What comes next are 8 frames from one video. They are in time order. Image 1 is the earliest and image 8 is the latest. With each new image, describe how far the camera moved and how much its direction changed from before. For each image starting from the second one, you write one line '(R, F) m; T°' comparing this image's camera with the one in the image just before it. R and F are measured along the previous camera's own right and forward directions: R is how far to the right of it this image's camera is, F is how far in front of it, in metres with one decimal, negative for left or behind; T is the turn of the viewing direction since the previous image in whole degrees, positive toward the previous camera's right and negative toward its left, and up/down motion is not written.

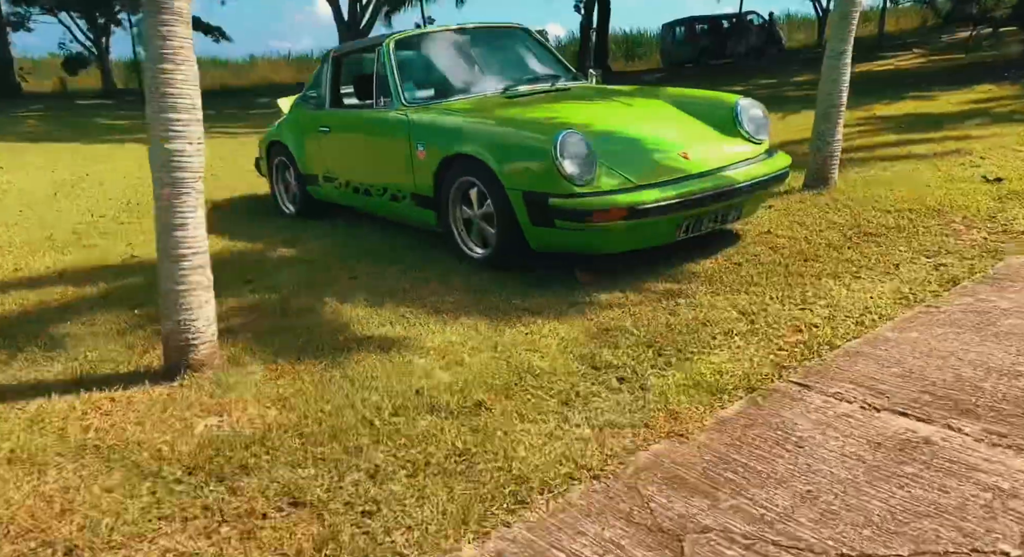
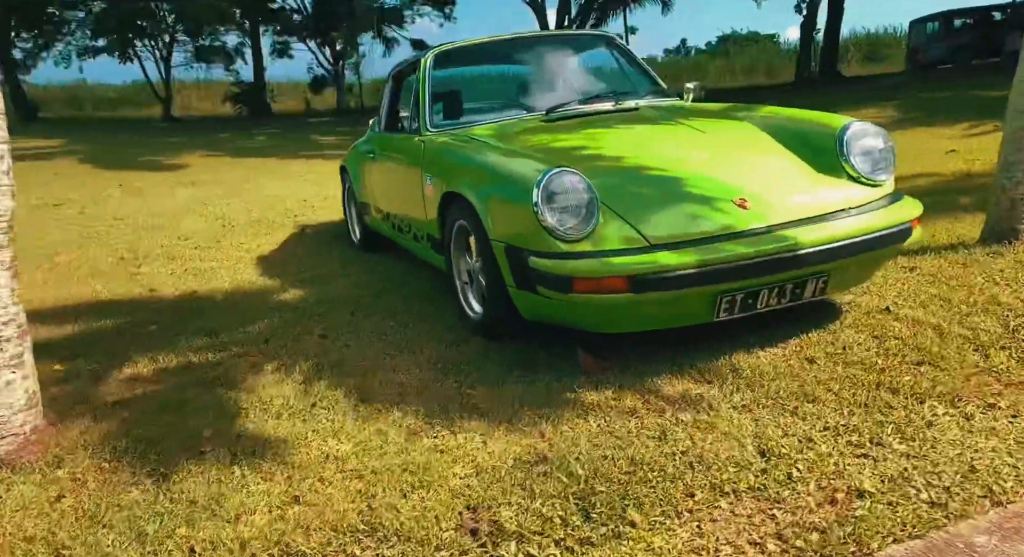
(+0.8, +0.9) m; -15°
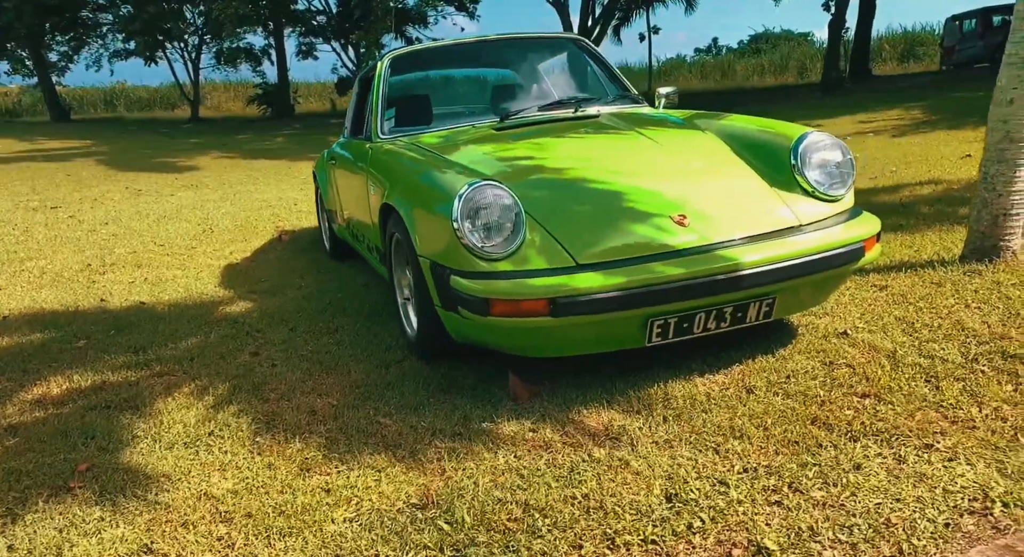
(+0.3, +0.2) m; -1°
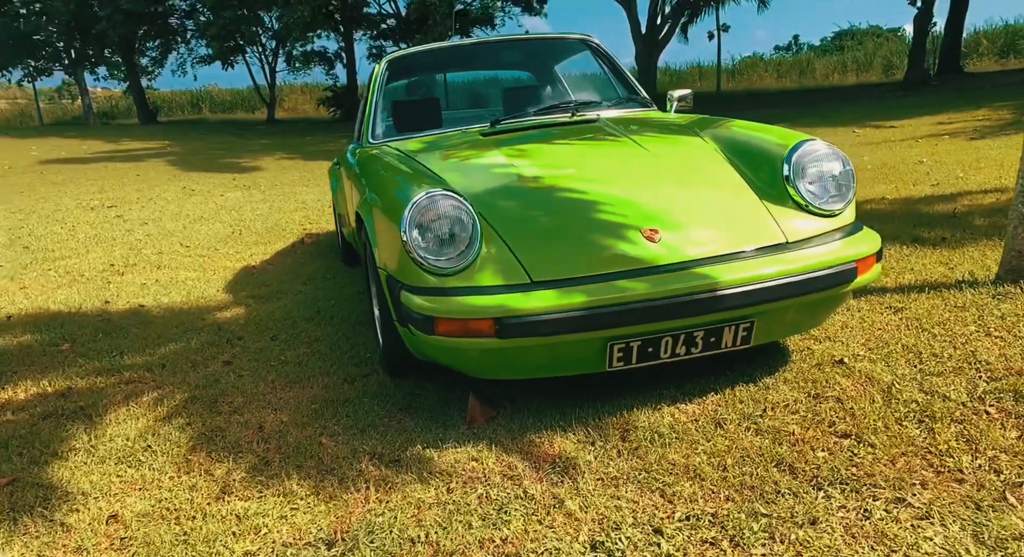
(+0.3, +0.2) m; -4°
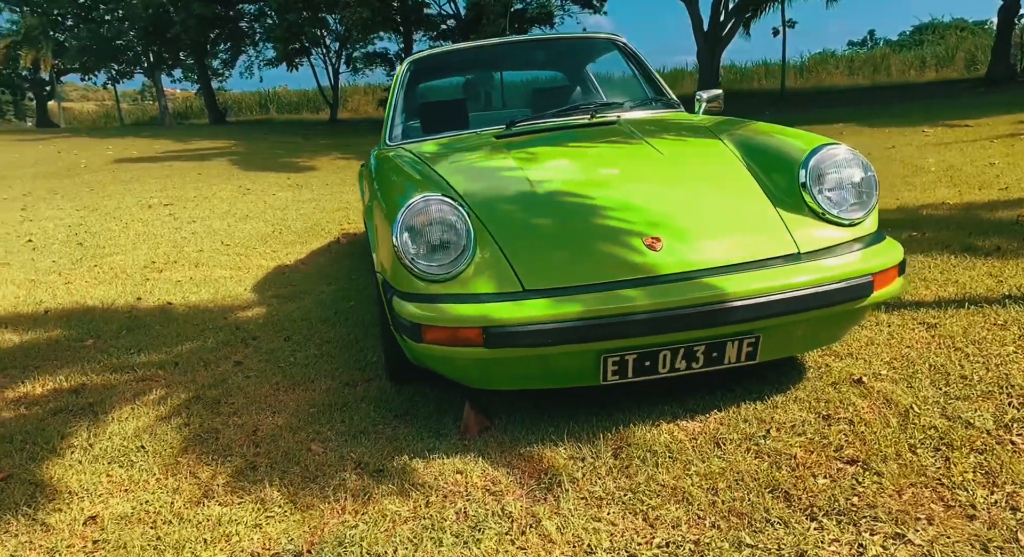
(+0.2, +0.1) m; -4°
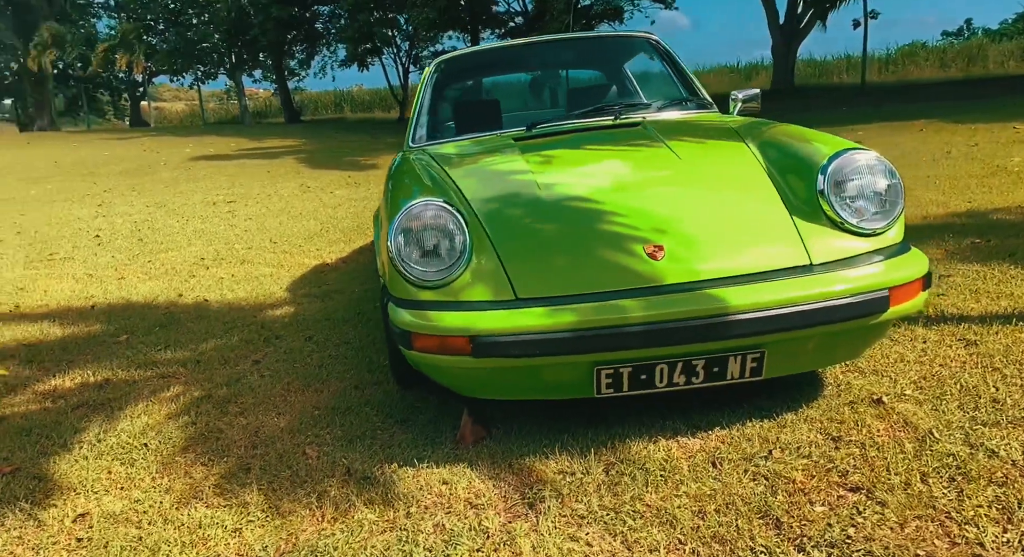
(+0.2, +0.1) m; -5°
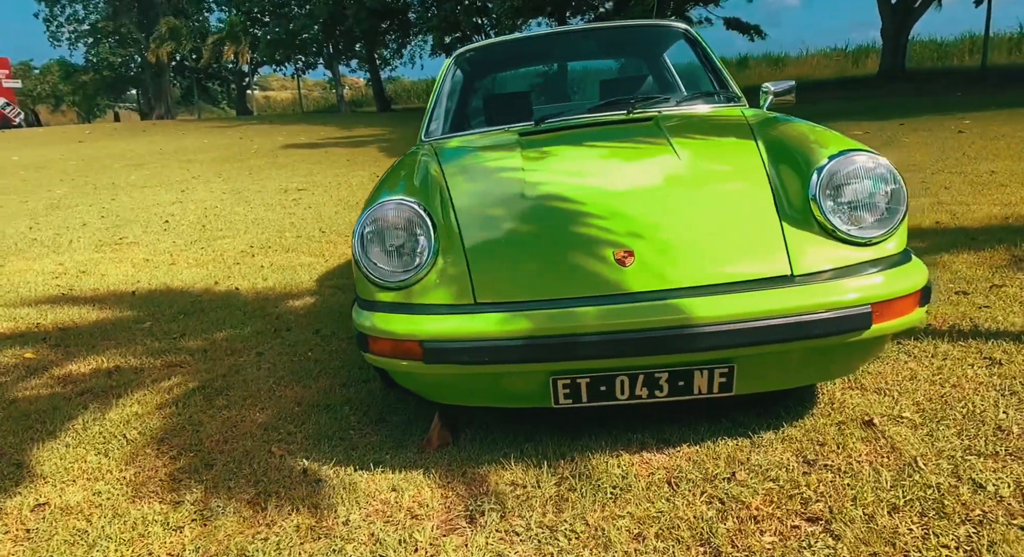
(+0.3, +0.1) m; -6°
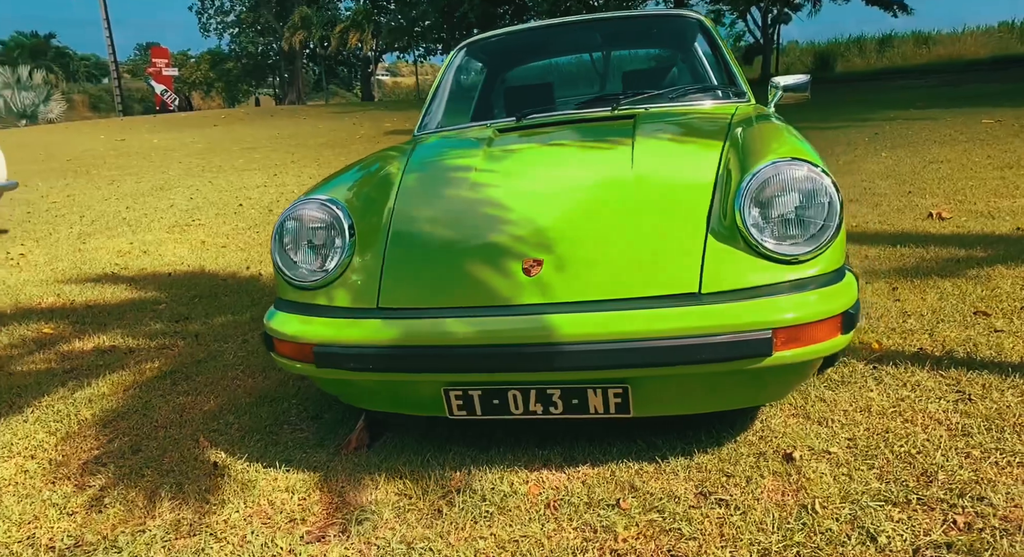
(+0.5, +0.1) m; -8°
